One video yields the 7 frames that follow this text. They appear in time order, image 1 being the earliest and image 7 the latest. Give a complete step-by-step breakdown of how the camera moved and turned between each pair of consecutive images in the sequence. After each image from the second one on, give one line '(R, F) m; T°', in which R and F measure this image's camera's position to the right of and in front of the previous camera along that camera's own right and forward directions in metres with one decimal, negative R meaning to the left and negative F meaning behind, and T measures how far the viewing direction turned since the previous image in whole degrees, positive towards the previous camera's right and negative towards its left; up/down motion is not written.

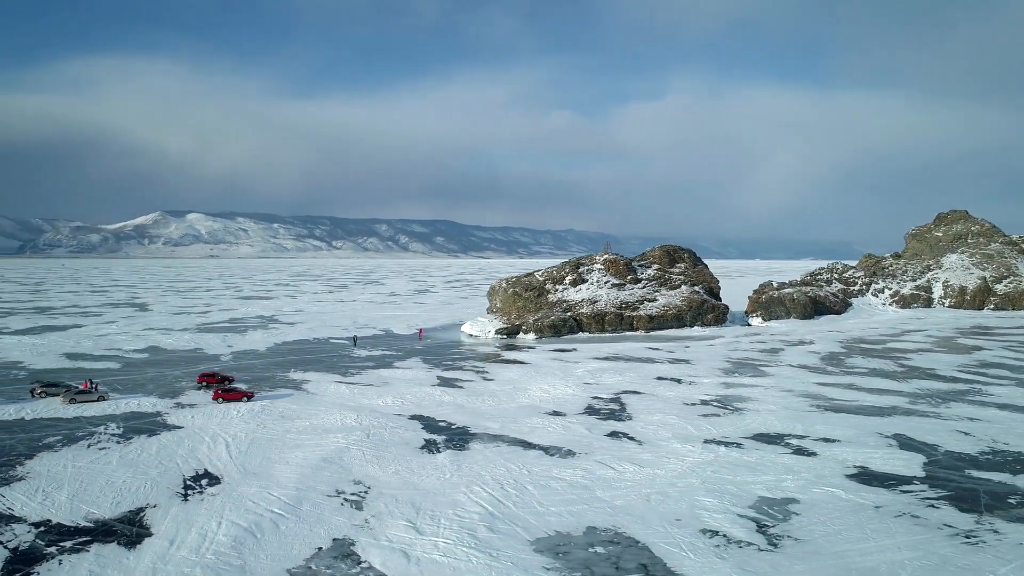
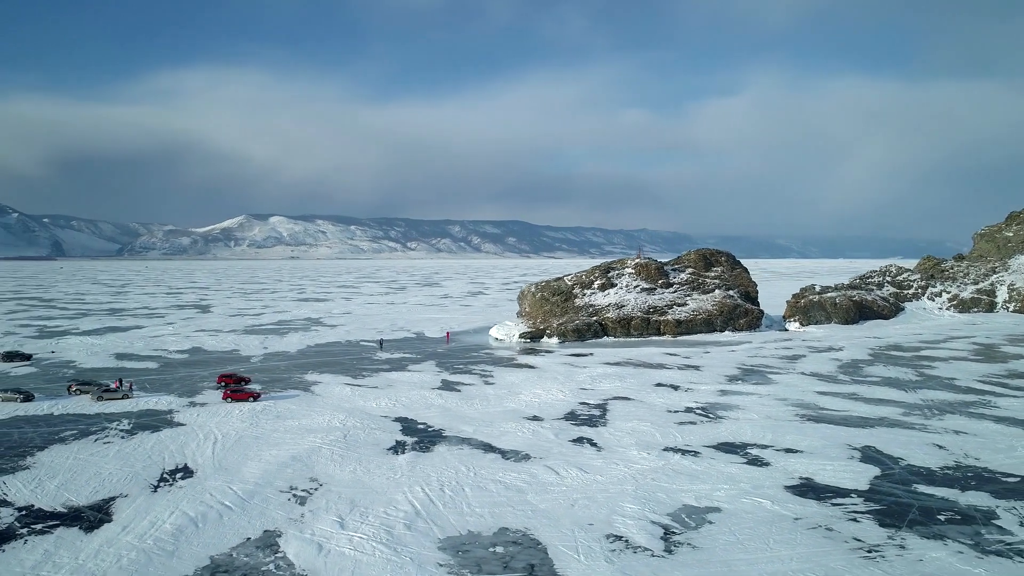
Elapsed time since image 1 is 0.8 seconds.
(+2.0, -0.5) m; -6°
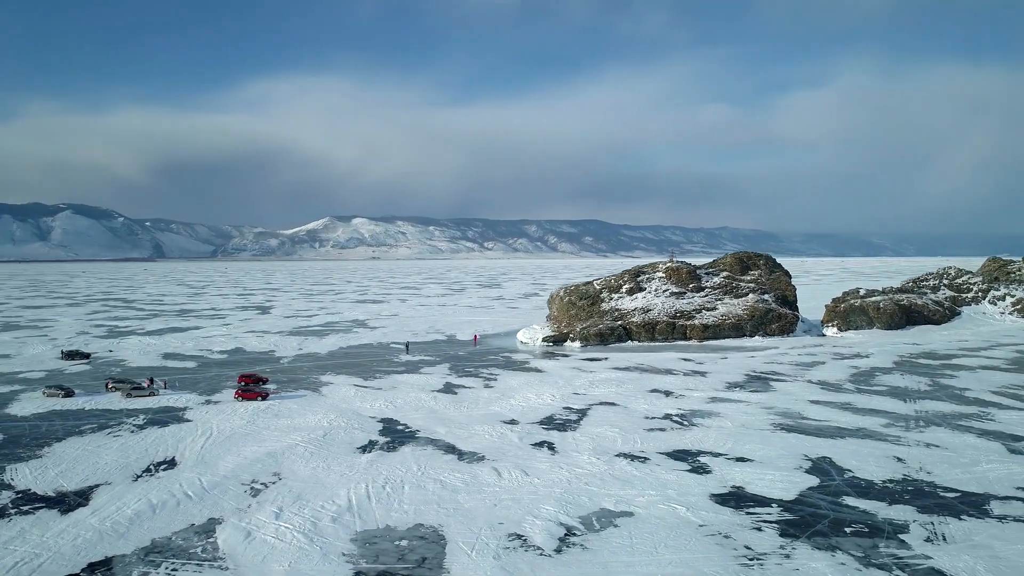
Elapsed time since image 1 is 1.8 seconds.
(+2.3, -0.6) m; -6°
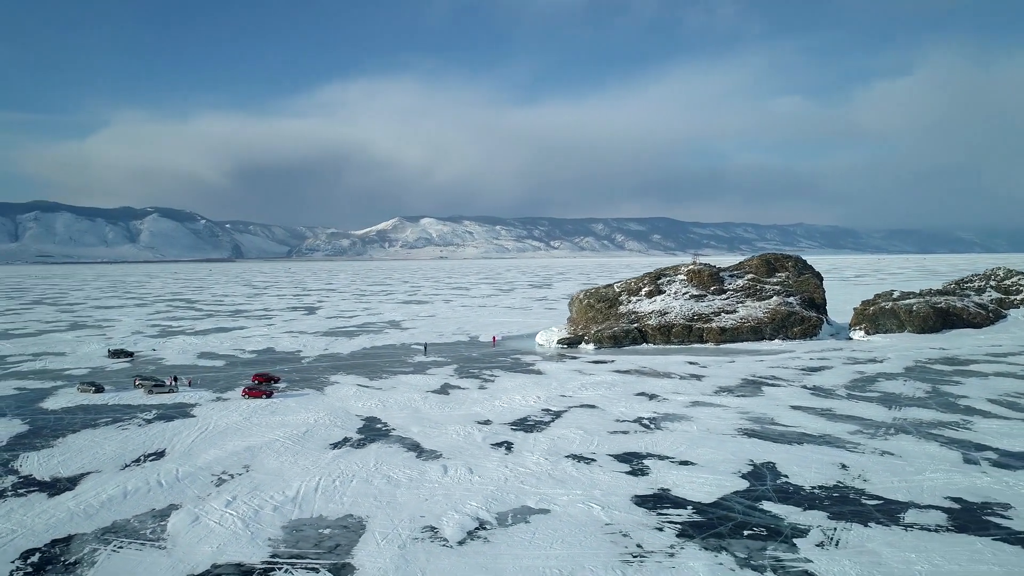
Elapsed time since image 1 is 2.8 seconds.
(+2.2, -0.7) m; -5°
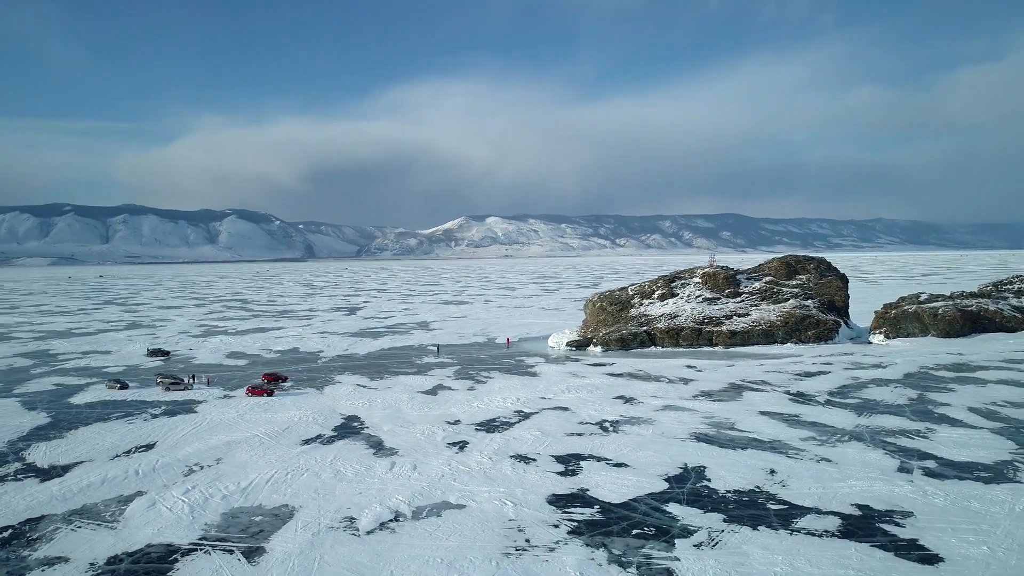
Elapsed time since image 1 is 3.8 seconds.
(+2.5, -0.8) m; -5°
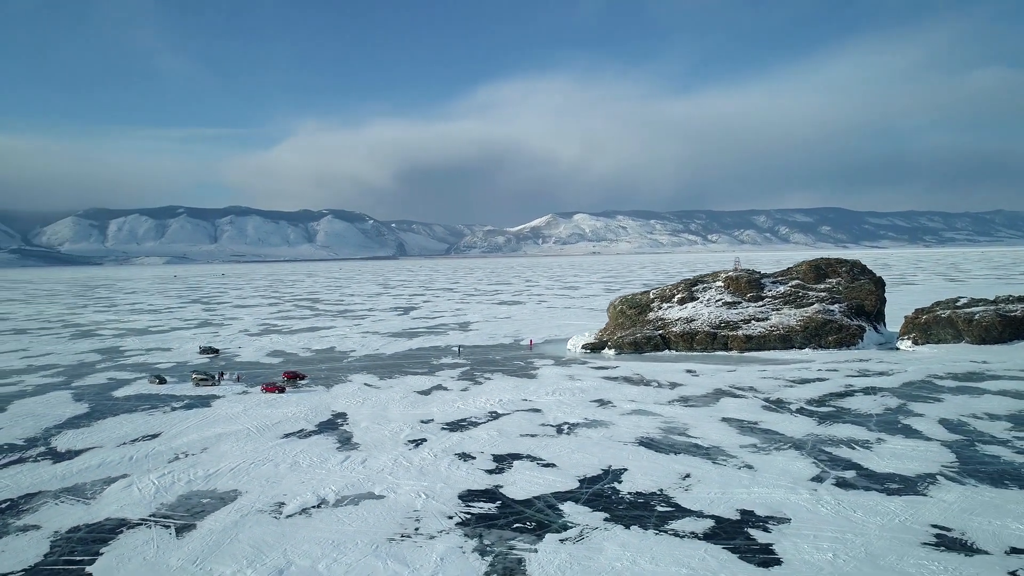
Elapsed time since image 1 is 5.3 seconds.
(+3.3, -1.0) m; -7°
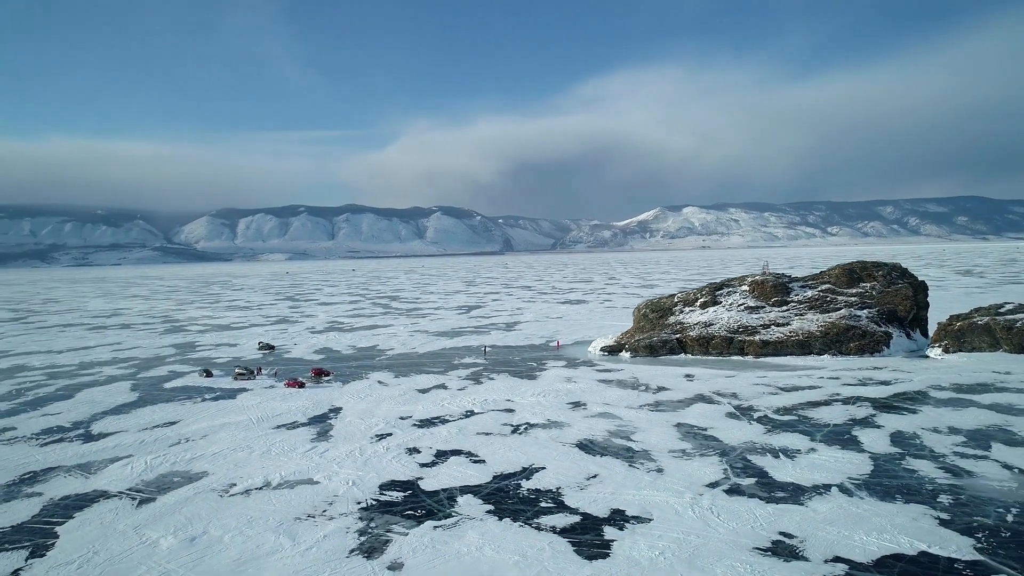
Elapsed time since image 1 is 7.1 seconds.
(+4.1, -1.2) m; -9°
